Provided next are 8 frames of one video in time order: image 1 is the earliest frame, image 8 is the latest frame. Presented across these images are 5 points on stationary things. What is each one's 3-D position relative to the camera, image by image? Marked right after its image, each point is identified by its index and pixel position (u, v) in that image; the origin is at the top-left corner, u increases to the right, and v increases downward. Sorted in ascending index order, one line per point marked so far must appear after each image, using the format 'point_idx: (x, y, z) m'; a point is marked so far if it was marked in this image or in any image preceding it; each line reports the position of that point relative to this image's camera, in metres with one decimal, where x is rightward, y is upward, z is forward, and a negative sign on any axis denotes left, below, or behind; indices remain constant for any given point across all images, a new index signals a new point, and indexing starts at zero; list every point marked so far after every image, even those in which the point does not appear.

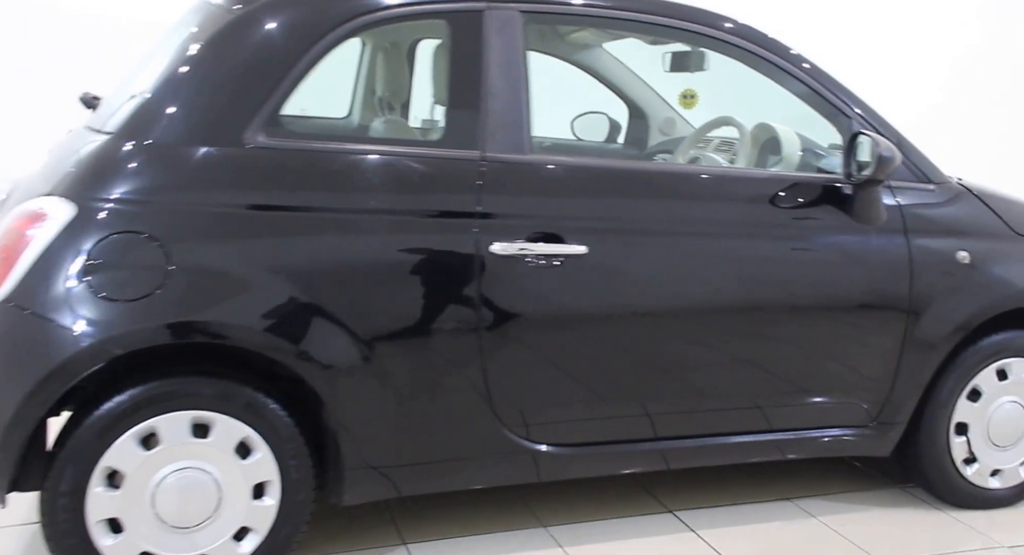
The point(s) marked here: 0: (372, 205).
0: (-0.3, +0.2, +2.1) m
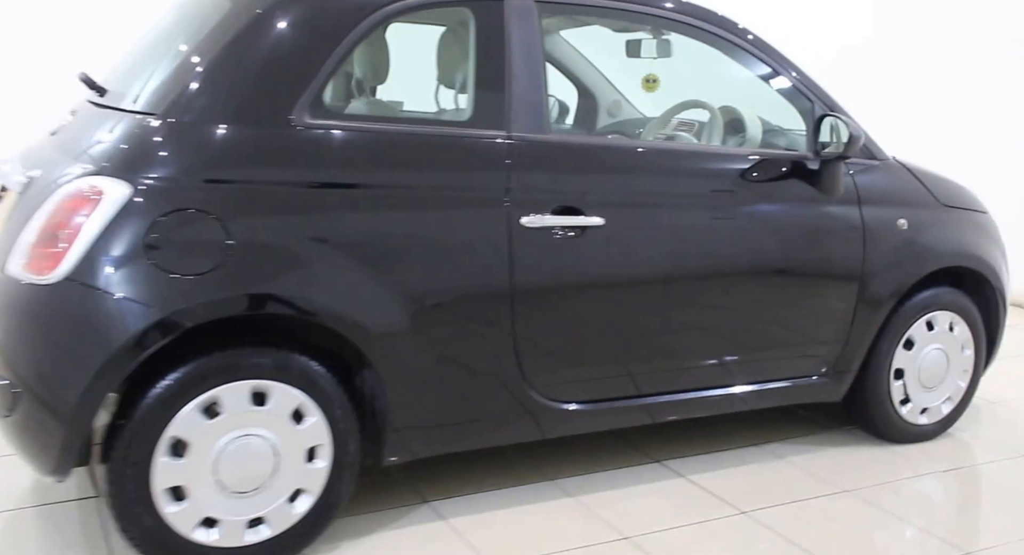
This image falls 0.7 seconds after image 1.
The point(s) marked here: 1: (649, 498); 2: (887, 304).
0: (-0.2, +0.2, +2.2) m
1: (+0.4, -0.6, +2.6) m
2: (+1.1, -0.1, +2.8) m
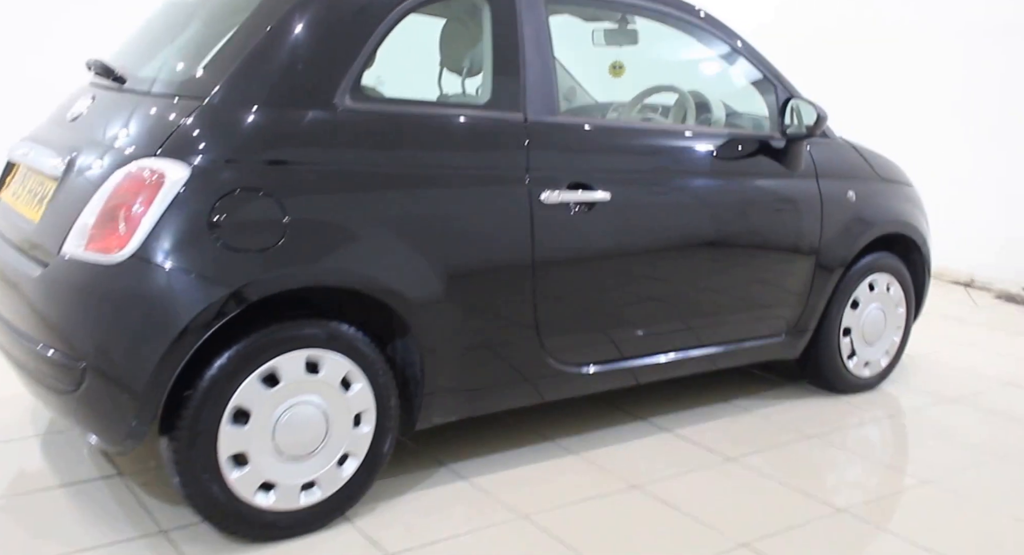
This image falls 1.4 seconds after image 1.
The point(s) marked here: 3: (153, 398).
0: (-0.2, +0.3, +2.3) m
1: (+0.4, -0.5, +2.8) m
2: (+1.1, 0.0, +3.1) m
3: (-0.7, -0.3, +2.0) m
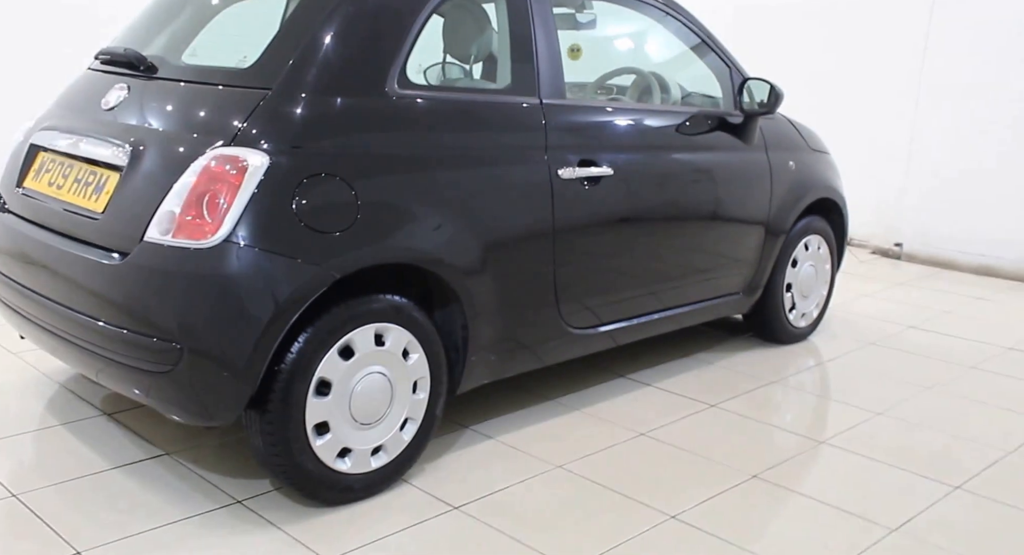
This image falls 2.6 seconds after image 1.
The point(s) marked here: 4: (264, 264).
0: (-0.1, +0.4, +2.5) m
1: (+0.4, -0.4, +3.1) m
2: (+1.0, +0.2, +3.5) m
3: (-0.6, -0.2, +2.1) m
4: (-0.5, 0.0, +2.1) m
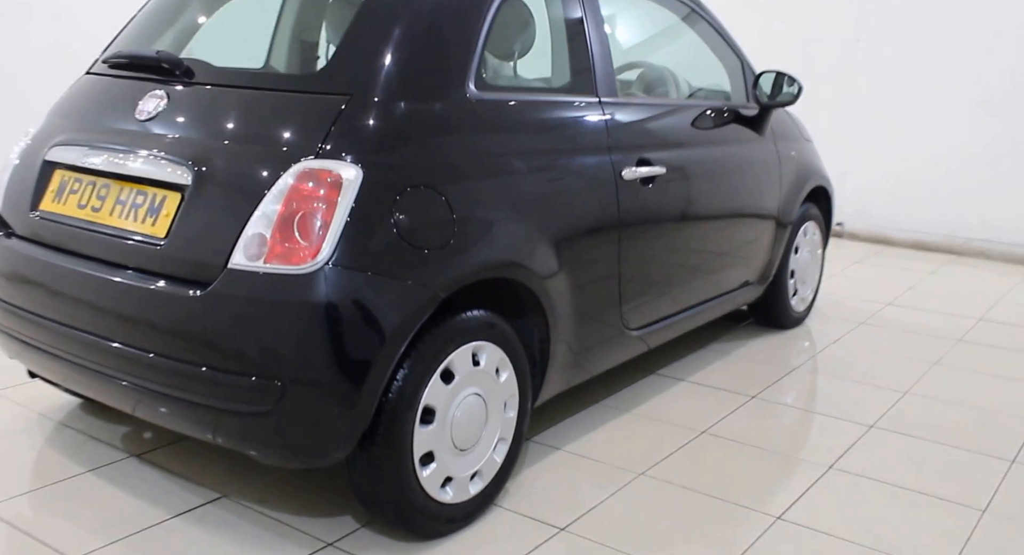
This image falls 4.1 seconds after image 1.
0: (+0.1, +0.3, +2.4) m
1: (+0.5, -0.4, +3.0) m
2: (+1.0, +0.2, +3.5) m
3: (-0.3, -0.3, +2.0) m
4: (-0.3, 0.0, +1.9) m
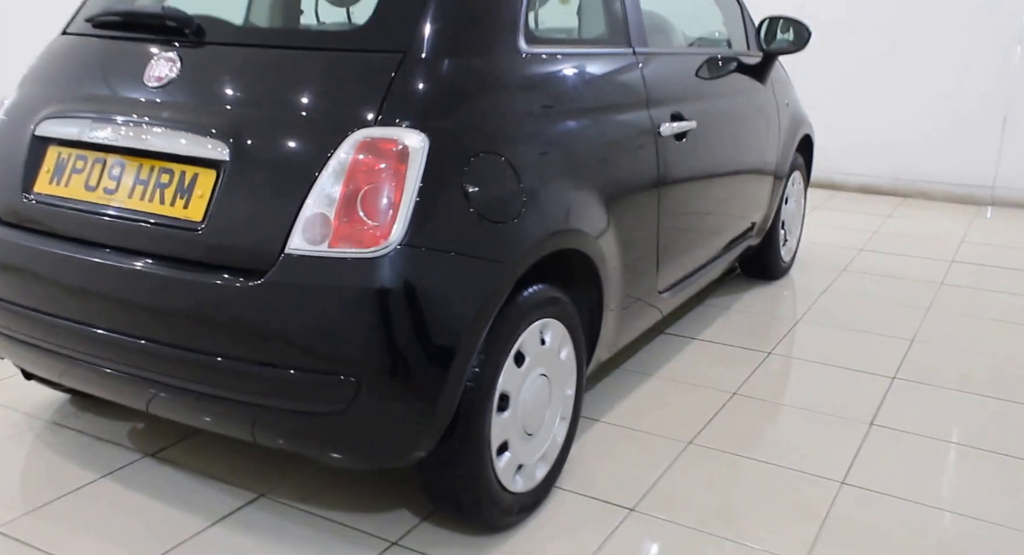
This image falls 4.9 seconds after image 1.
0: (+0.2, +0.4, +2.3) m
1: (+0.6, -0.3, +3.0) m
2: (+1.0, +0.4, +3.5) m
3: (-0.1, -0.2, +1.8) m
4: (-0.1, 0.0, +1.8) m
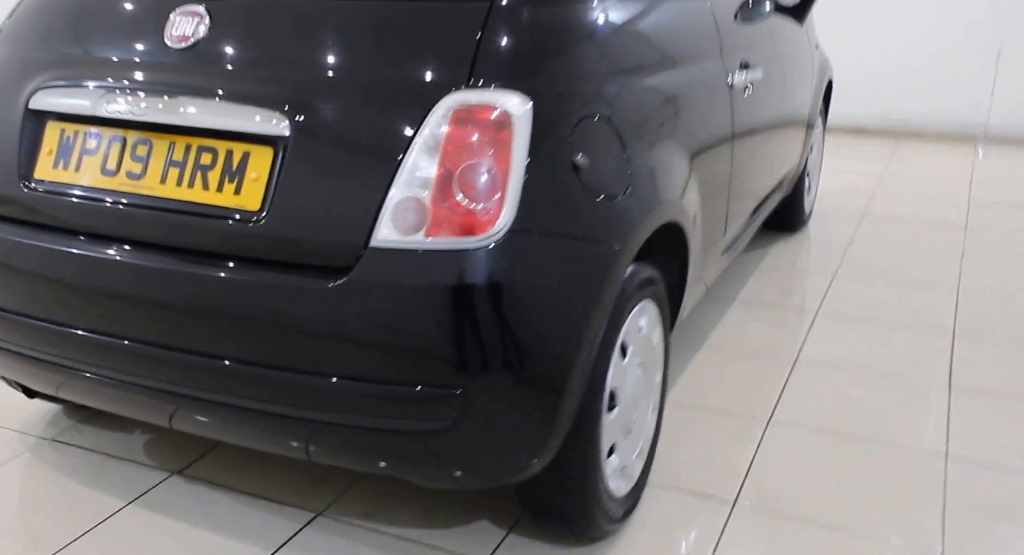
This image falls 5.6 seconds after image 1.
0: (+0.3, +0.5, +2.0) m
1: (+0.7, -0.1, +2.8) m
2: (+1.0, +0.5, +3.3) m
3: (+0.1, -0.2, +1.6) m
4: (+0.1, 0.0, +1.5) m
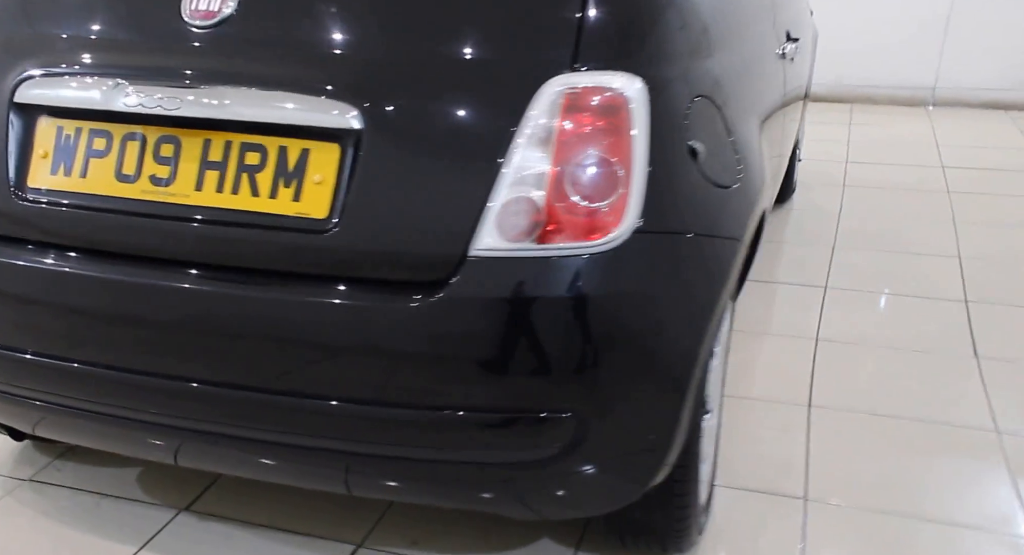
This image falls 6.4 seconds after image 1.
0: (+0.4, +0.5, +1.8) m
1: (+0.7, -0.1, +2.7) m
2: (+0.9, +0.6, +3.2) m
3: (+0.2, -0.2, +1.4) m
4: (+0.2, 0.0, +1.3) m
